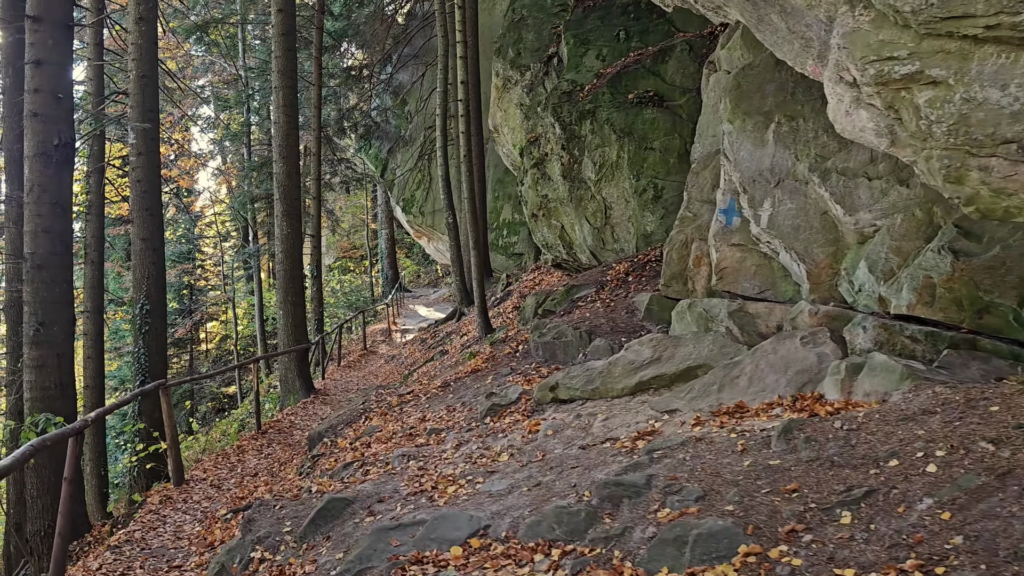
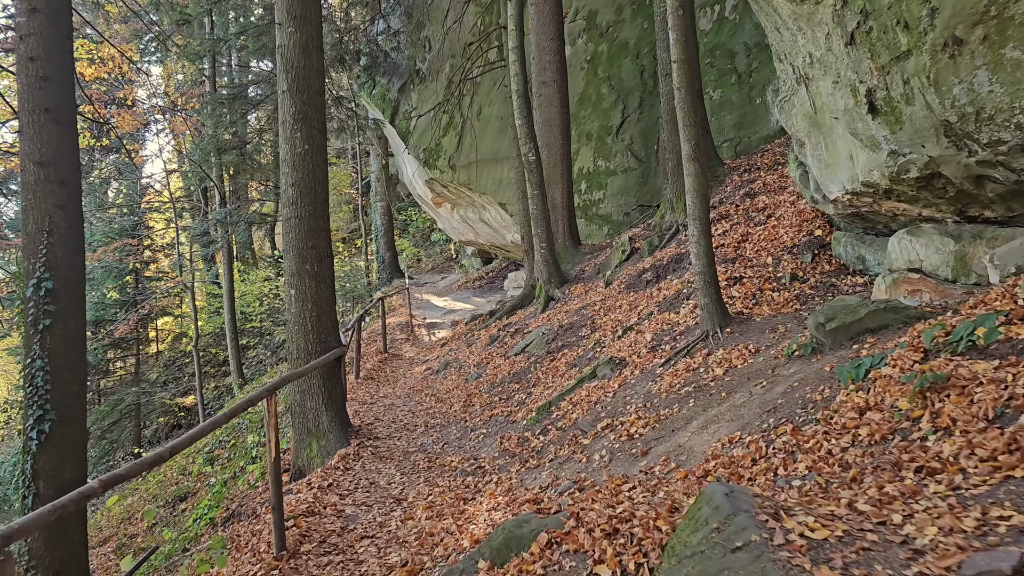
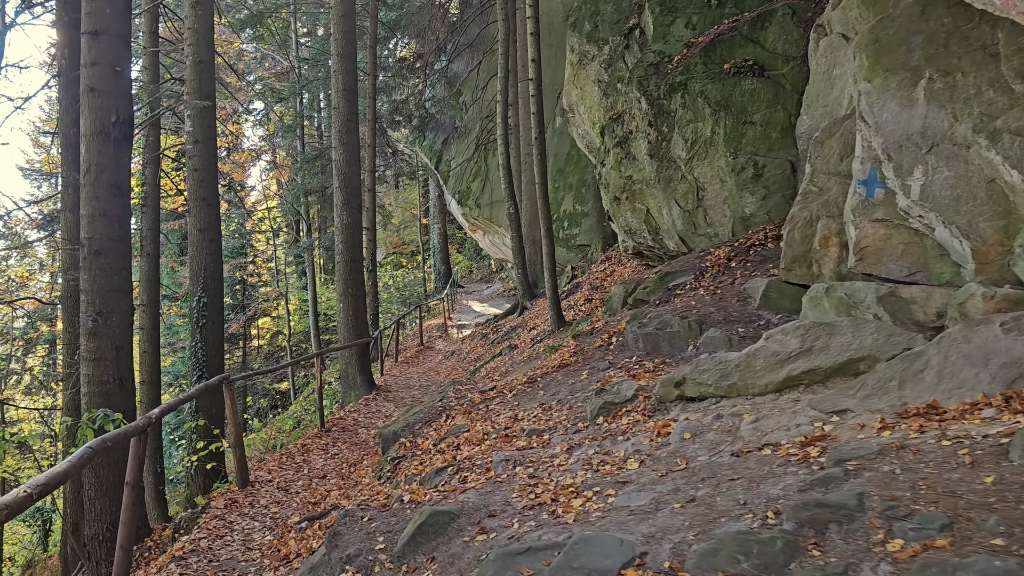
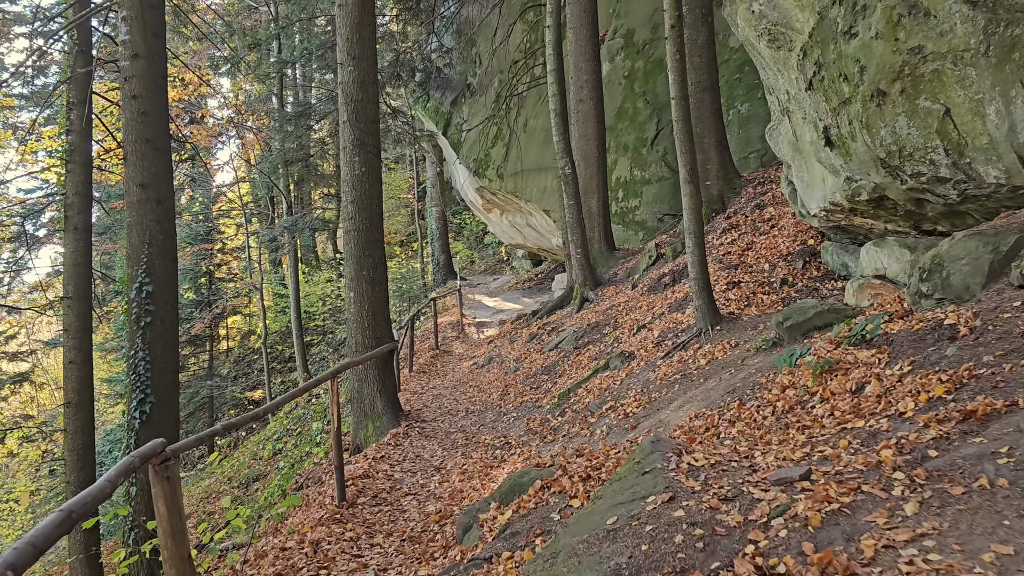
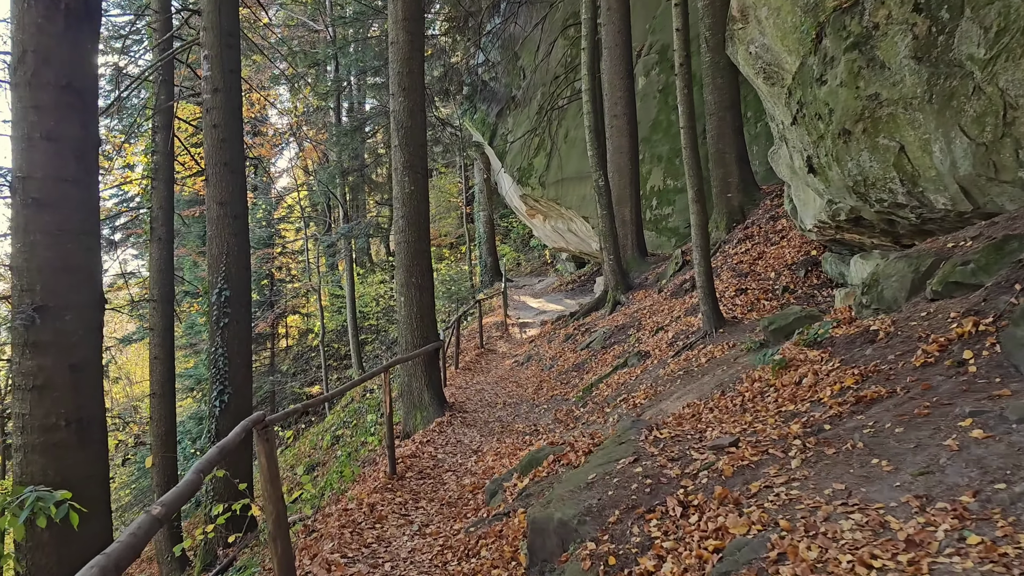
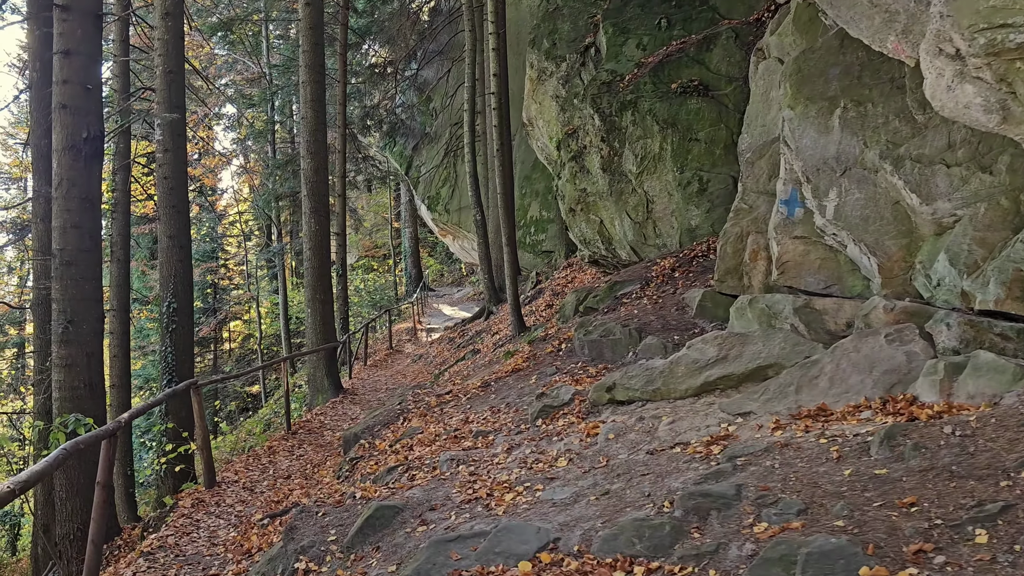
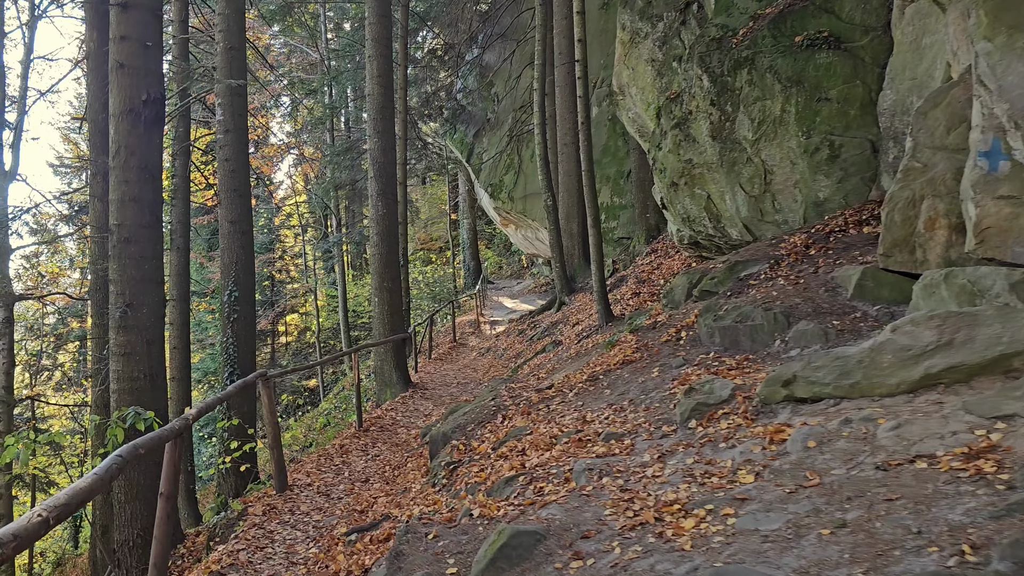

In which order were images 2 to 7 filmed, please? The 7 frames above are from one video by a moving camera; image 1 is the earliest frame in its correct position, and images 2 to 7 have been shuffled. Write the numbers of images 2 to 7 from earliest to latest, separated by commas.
6, 3, 7, 5, 4, 2
